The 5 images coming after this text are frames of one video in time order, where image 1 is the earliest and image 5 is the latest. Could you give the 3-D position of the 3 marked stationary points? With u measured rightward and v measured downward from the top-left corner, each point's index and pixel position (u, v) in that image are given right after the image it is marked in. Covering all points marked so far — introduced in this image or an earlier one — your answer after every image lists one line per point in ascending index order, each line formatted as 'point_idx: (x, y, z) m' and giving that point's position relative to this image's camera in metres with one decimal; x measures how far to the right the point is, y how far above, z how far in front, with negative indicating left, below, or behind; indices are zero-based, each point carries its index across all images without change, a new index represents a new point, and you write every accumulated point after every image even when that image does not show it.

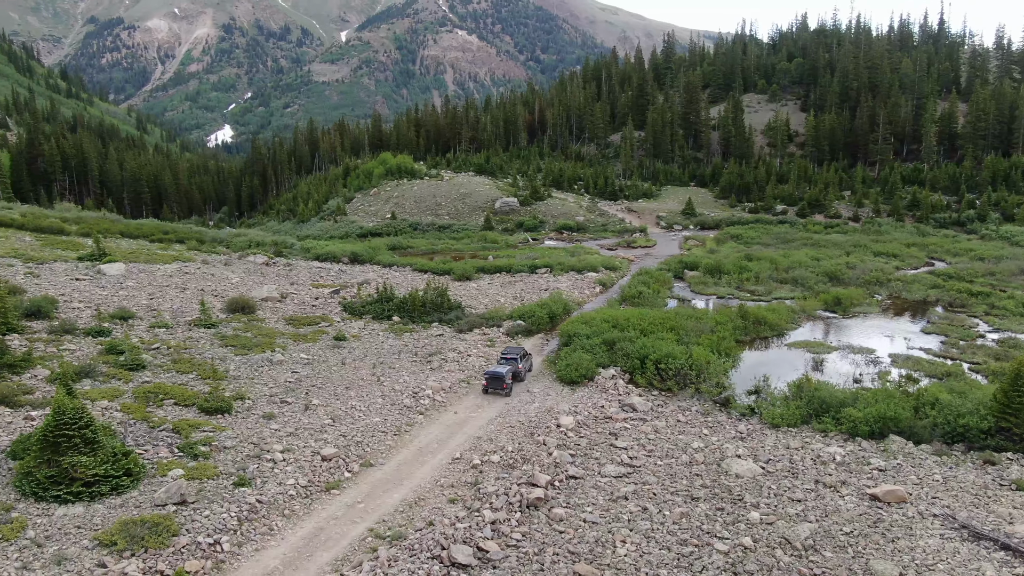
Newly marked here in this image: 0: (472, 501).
0: (-0.7, -3.4, +12.8) m
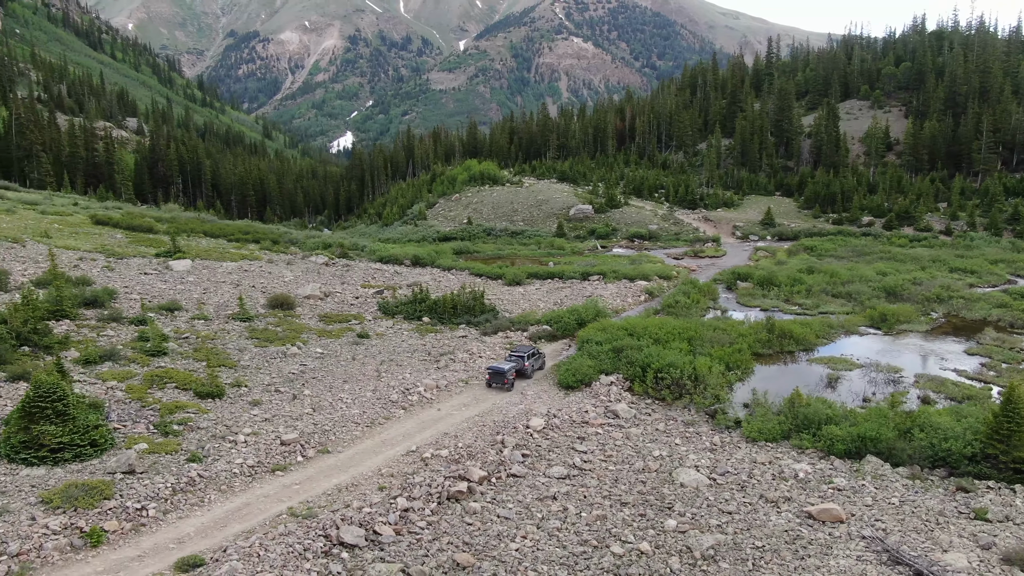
0: (-2.0, -3.4, +13.5) m
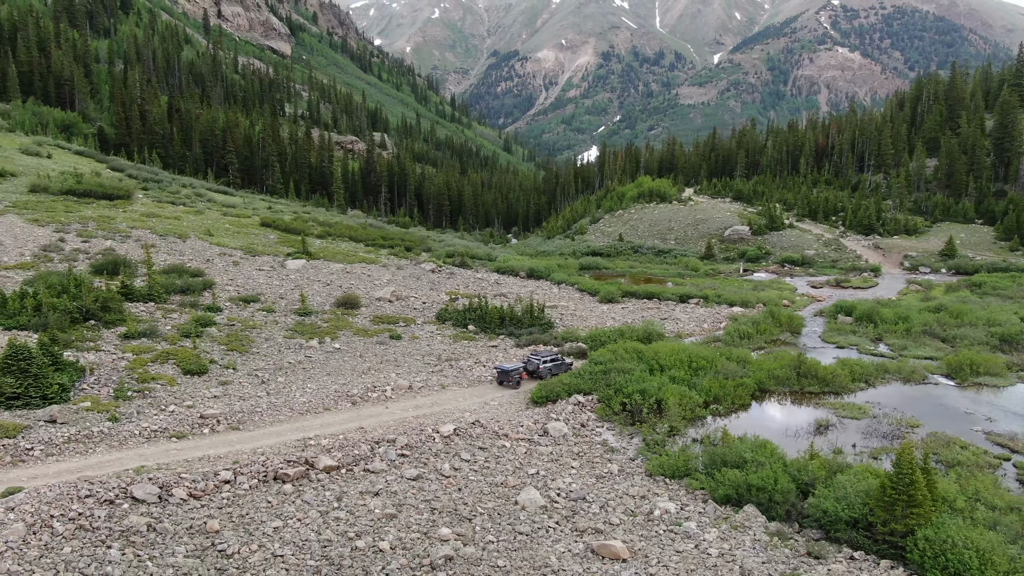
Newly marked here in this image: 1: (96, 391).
0: (-5.3, -3.5, +15.5) m
1: (-9.7, -2.4, +18.4) m
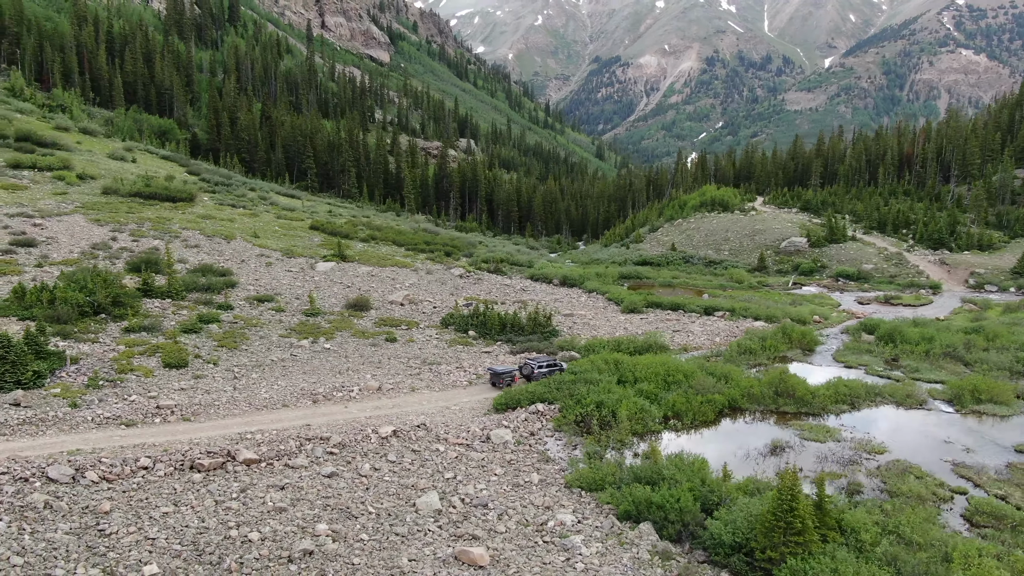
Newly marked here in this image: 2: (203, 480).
0: (-7.3, -3.5, +16.6) m
1: (-11.2, -2.3, +20.0) m
2: (-6.1, -3.8, +15.6) m
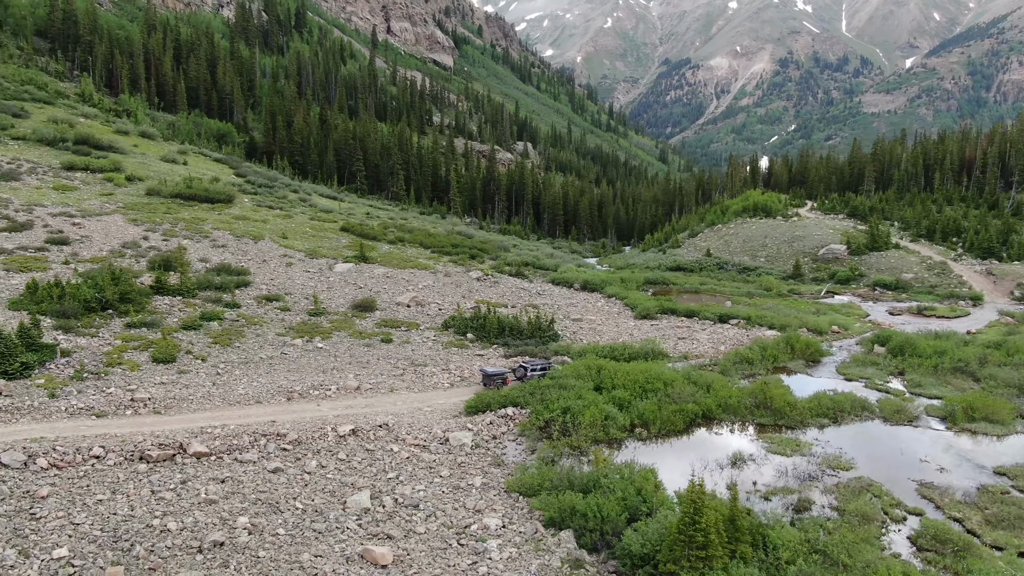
0: (-8.6, -3.4, +17.4) m
1: (-12.2, -2.2, +21.2) m
2: (-7.5, -3.8, +16.3) m
